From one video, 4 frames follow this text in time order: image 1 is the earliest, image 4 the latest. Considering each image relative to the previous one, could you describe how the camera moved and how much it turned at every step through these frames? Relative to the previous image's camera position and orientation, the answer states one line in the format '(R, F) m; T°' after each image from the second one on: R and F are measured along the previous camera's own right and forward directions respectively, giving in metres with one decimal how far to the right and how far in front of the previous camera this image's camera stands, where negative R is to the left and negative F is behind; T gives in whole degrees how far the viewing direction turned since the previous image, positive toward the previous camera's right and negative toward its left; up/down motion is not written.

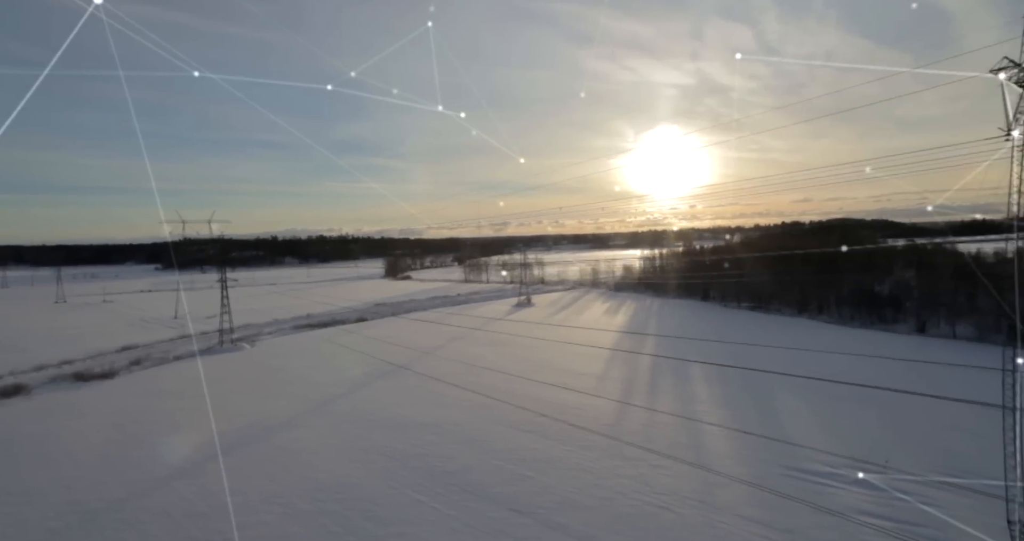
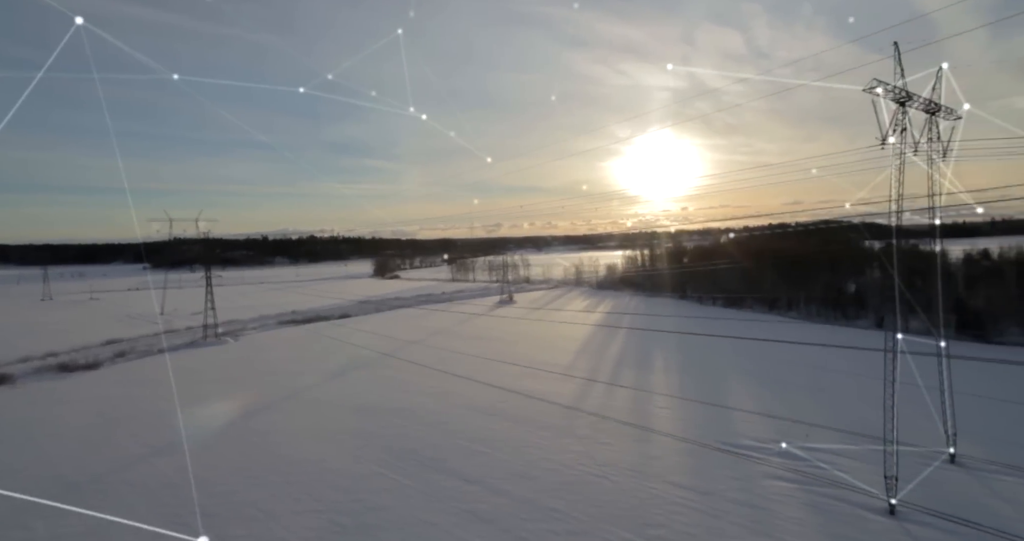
(+0.8, -0.9) m; +1°
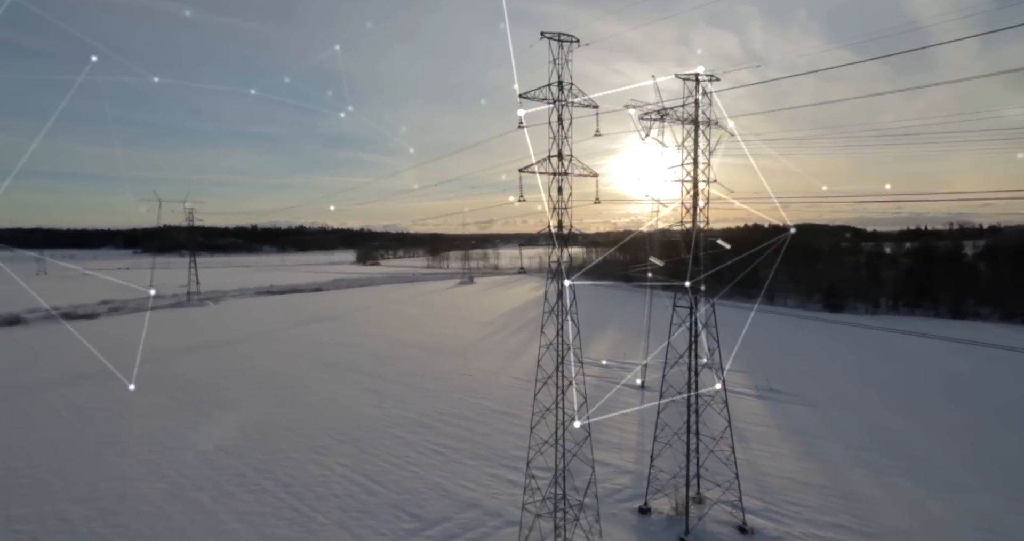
(+2.7, -4.2) m; +1°
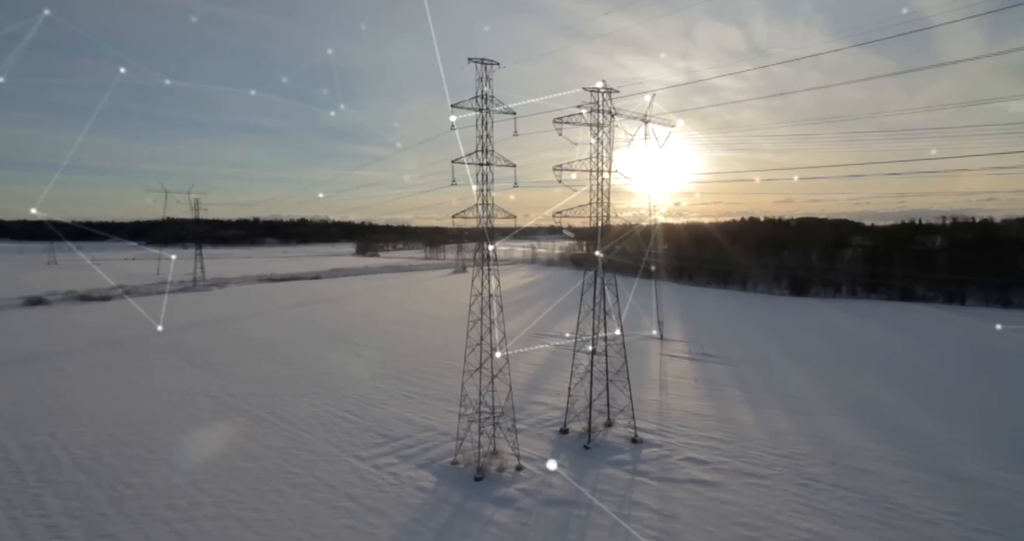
(+0.9, -1.8) m; 0°
